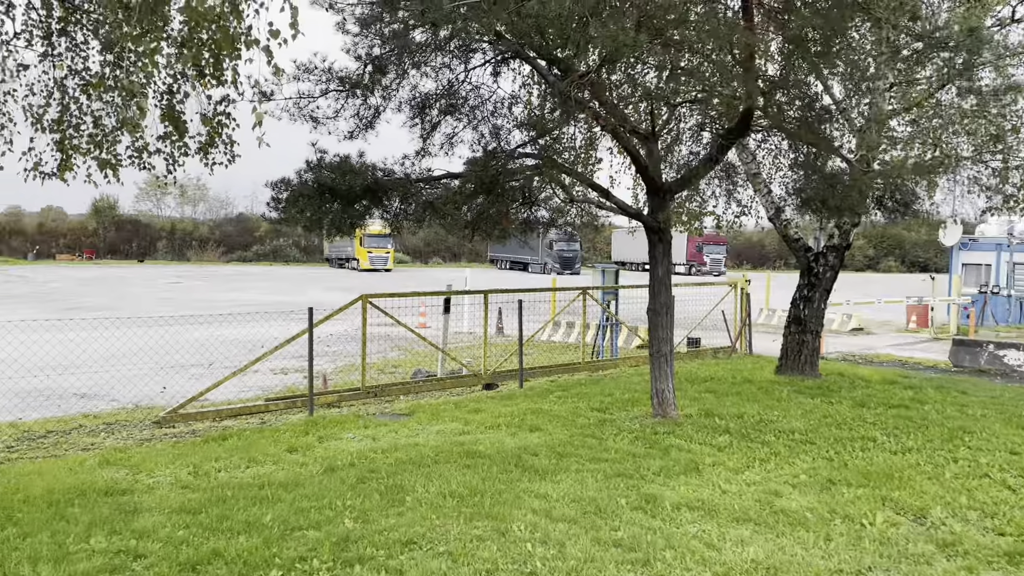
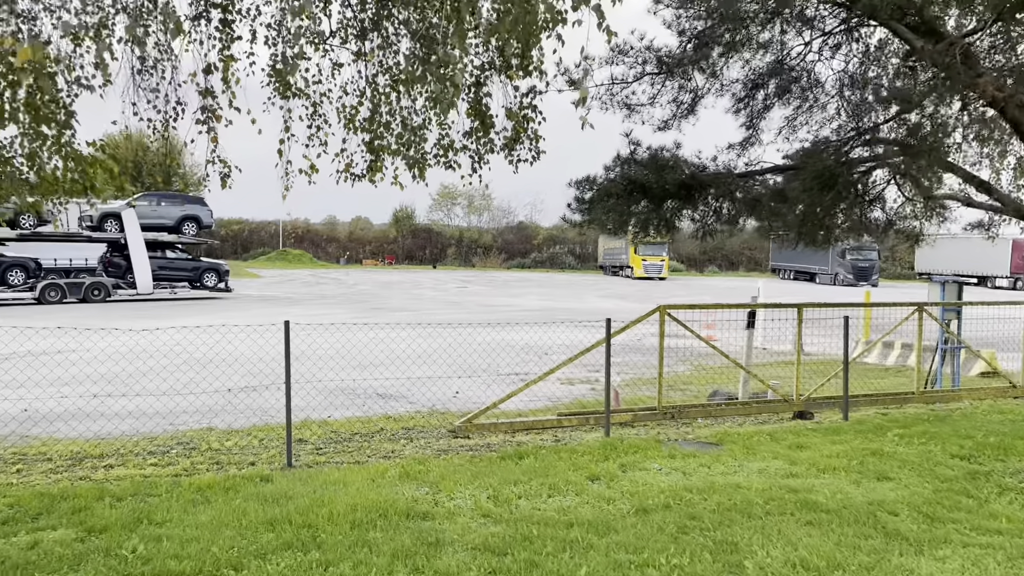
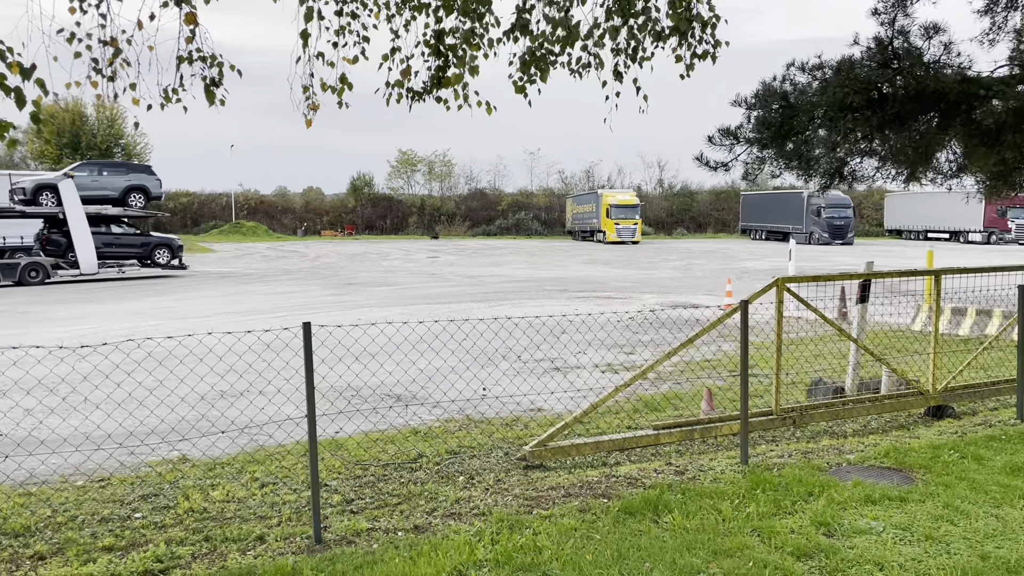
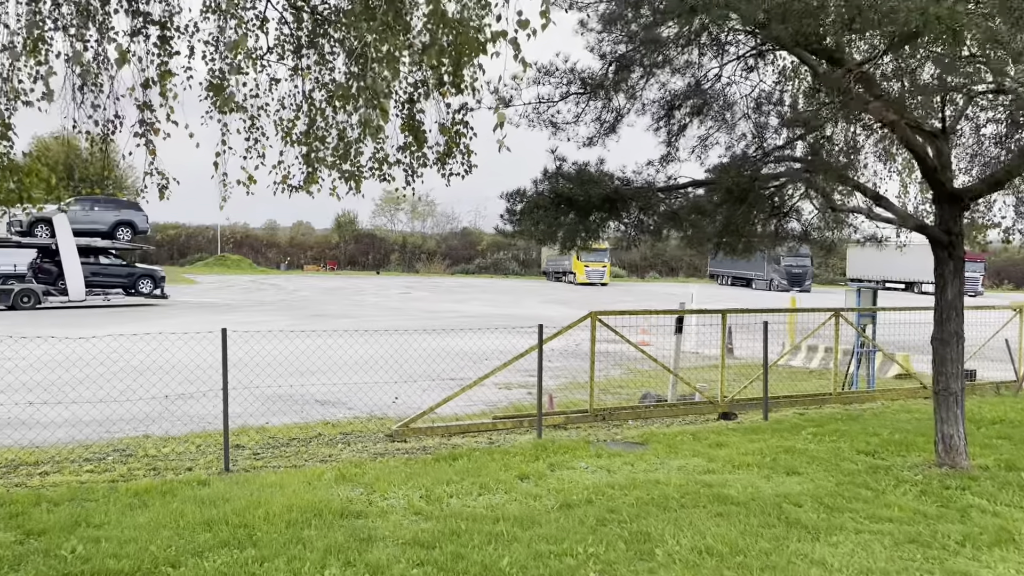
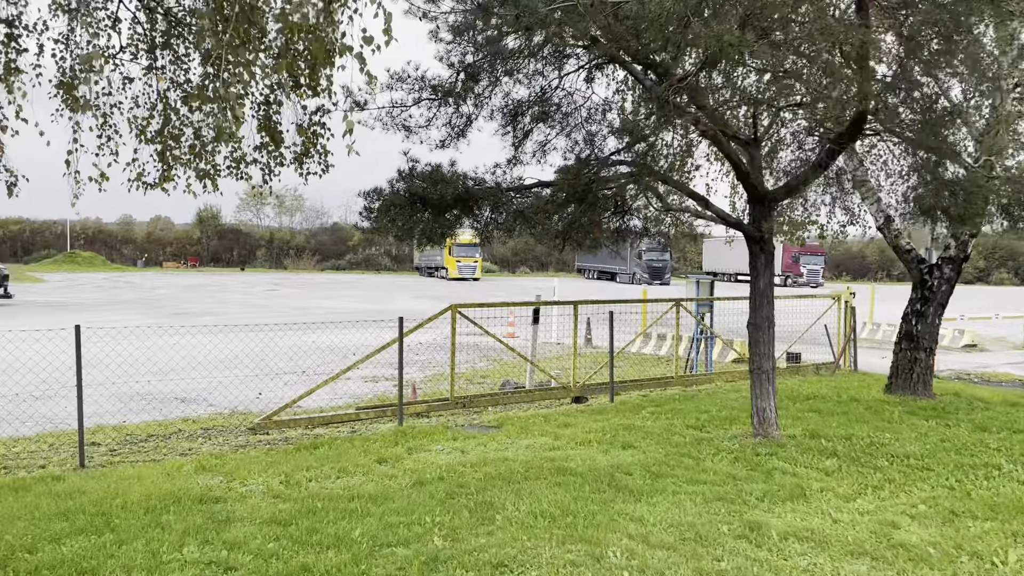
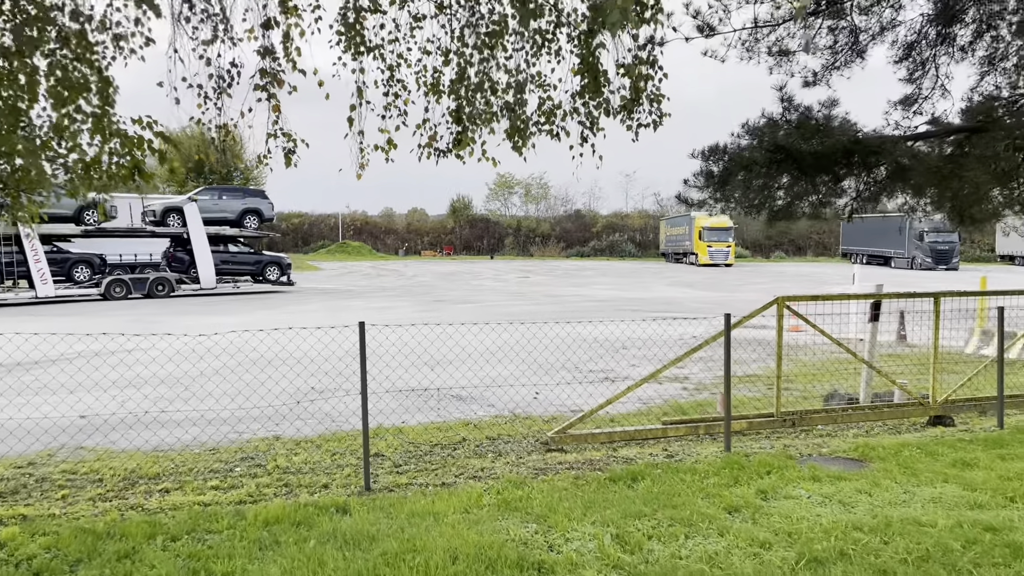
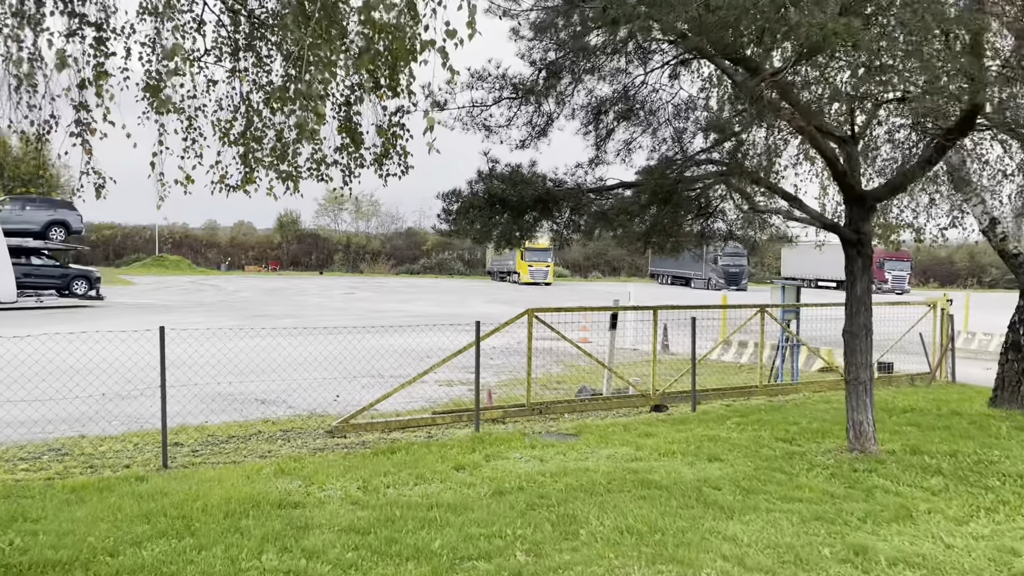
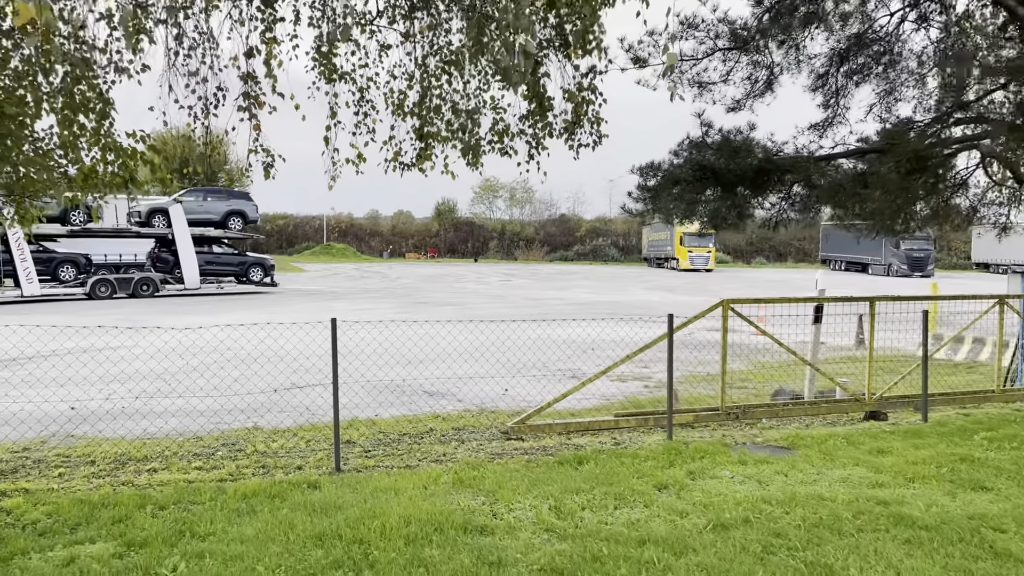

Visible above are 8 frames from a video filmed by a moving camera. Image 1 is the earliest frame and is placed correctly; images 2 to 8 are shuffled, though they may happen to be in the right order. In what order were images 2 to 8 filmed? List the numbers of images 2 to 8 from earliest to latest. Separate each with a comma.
5, 7, 4, 2, 8, 6, 3
